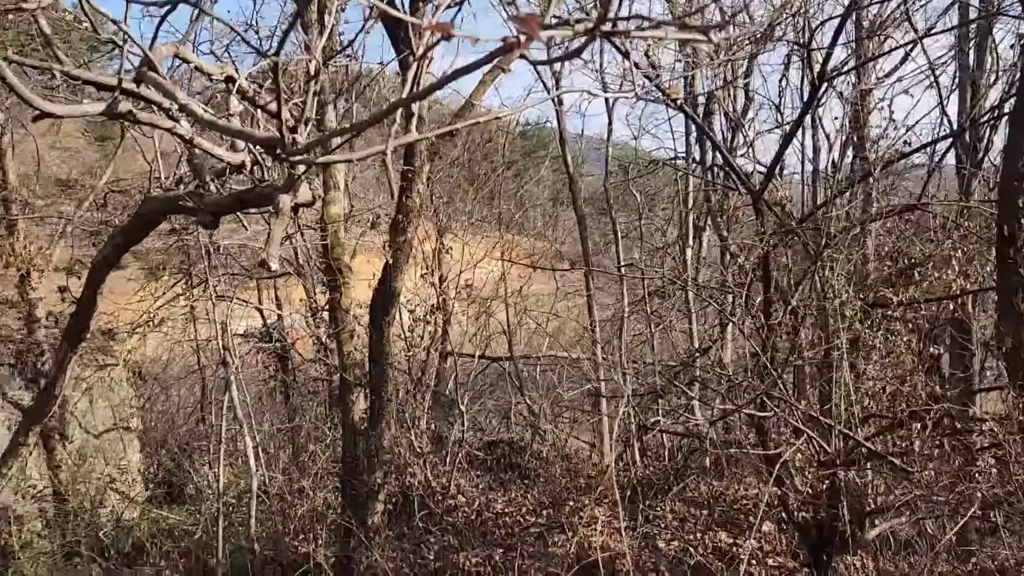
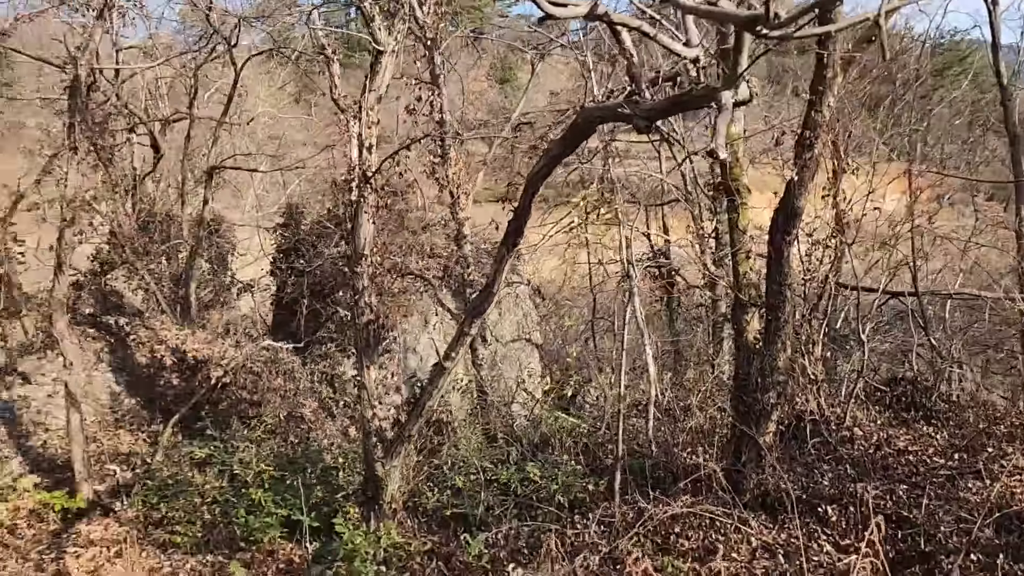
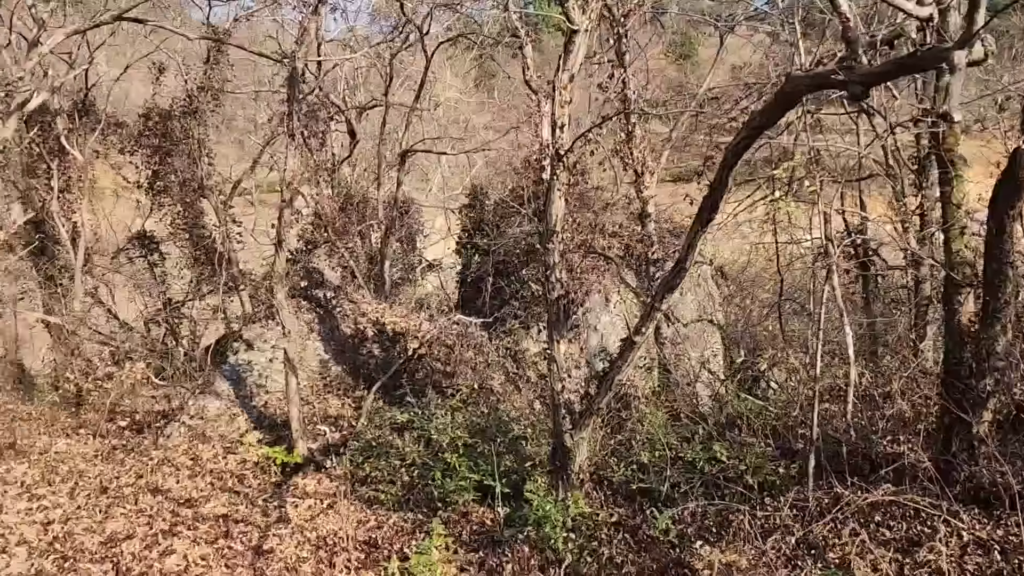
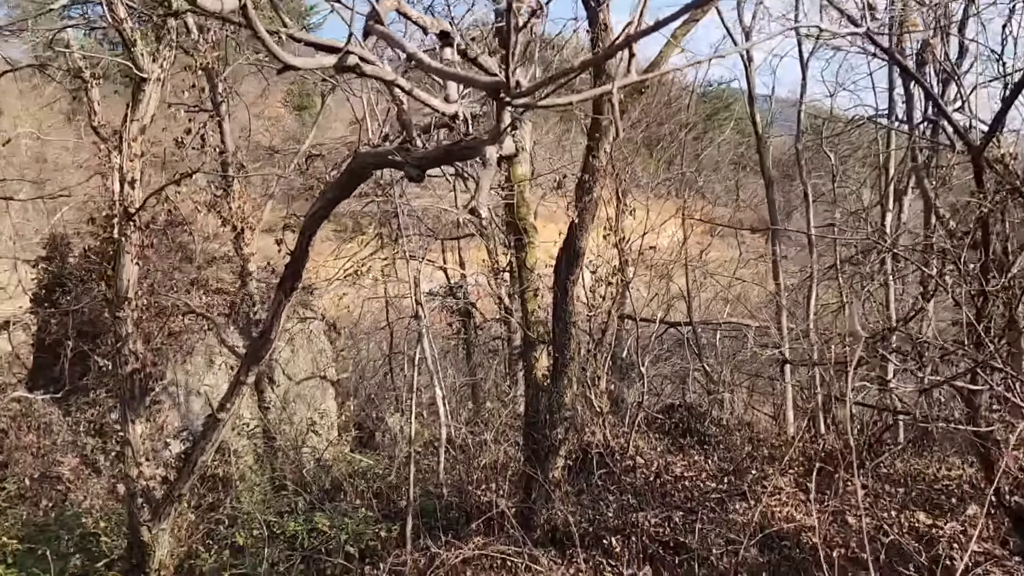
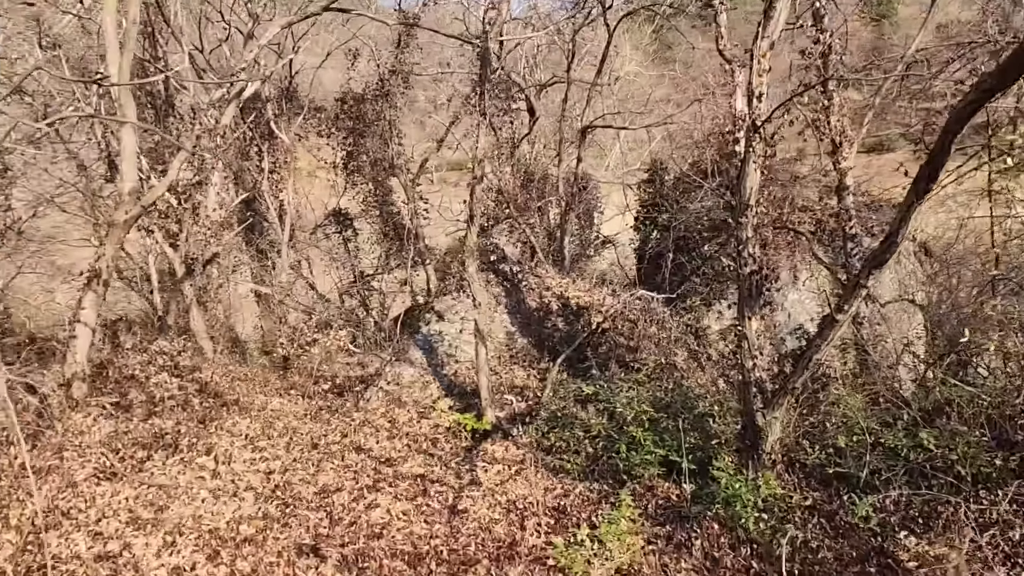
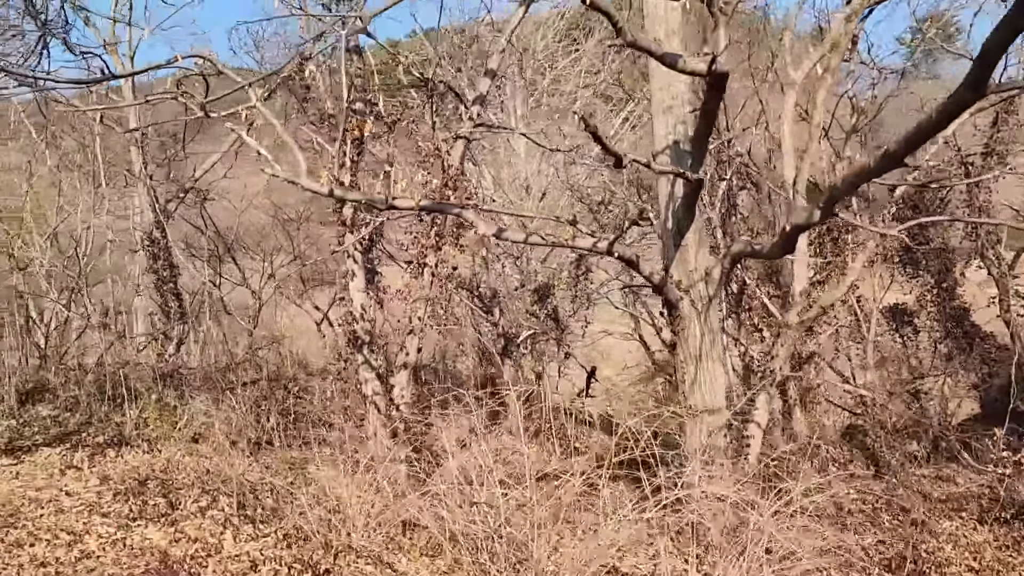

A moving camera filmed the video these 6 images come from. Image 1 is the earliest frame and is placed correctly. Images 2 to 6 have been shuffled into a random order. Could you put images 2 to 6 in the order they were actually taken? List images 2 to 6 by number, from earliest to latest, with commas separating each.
4, 2, 3, 5, 6
